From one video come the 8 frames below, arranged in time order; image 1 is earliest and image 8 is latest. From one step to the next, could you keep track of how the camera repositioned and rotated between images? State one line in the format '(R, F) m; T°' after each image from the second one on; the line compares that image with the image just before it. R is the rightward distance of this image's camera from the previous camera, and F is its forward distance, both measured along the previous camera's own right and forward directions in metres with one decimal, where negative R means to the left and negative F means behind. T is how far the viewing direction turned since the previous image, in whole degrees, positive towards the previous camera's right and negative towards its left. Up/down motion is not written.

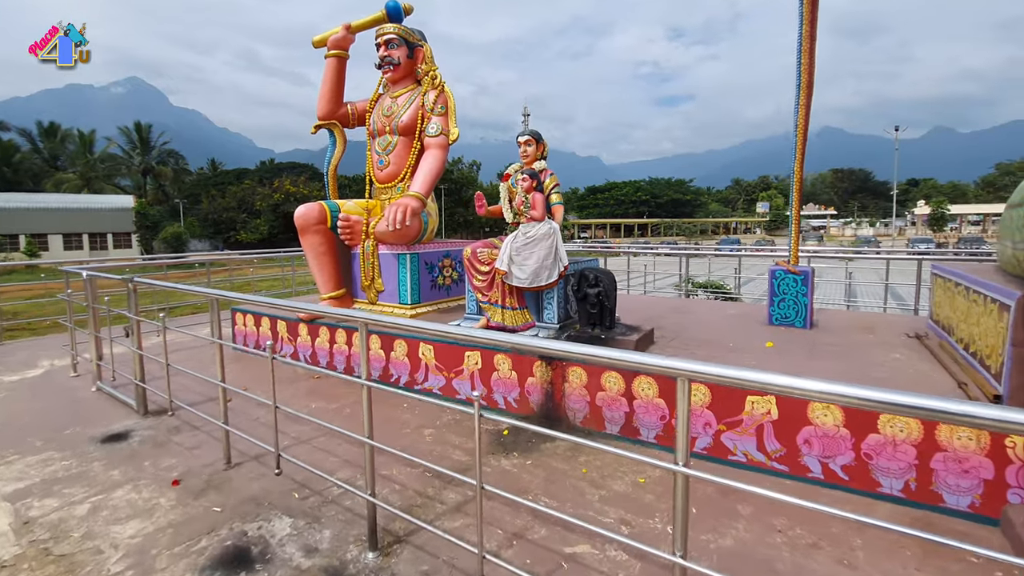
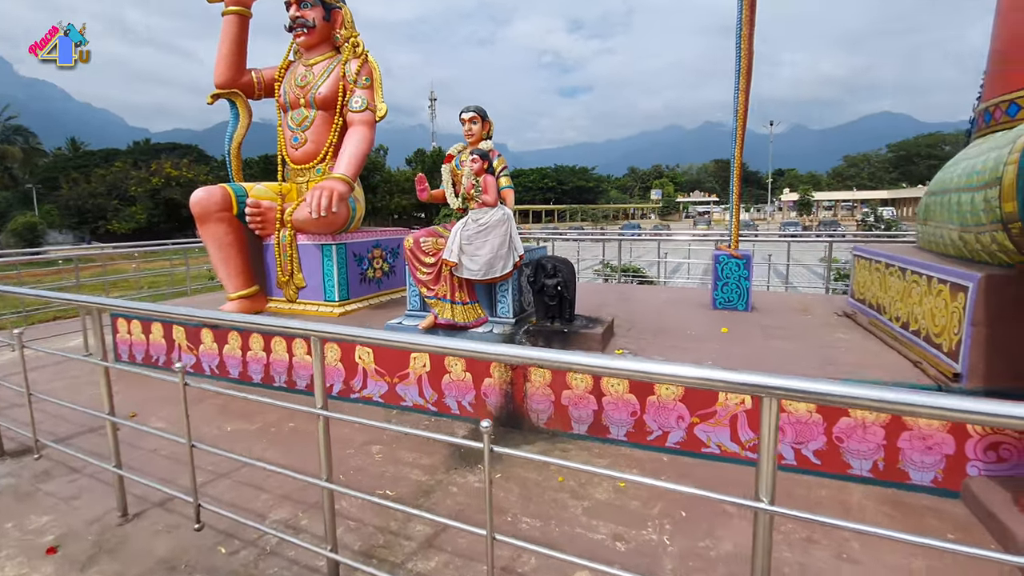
(-0.3, +0.4) m; +10°
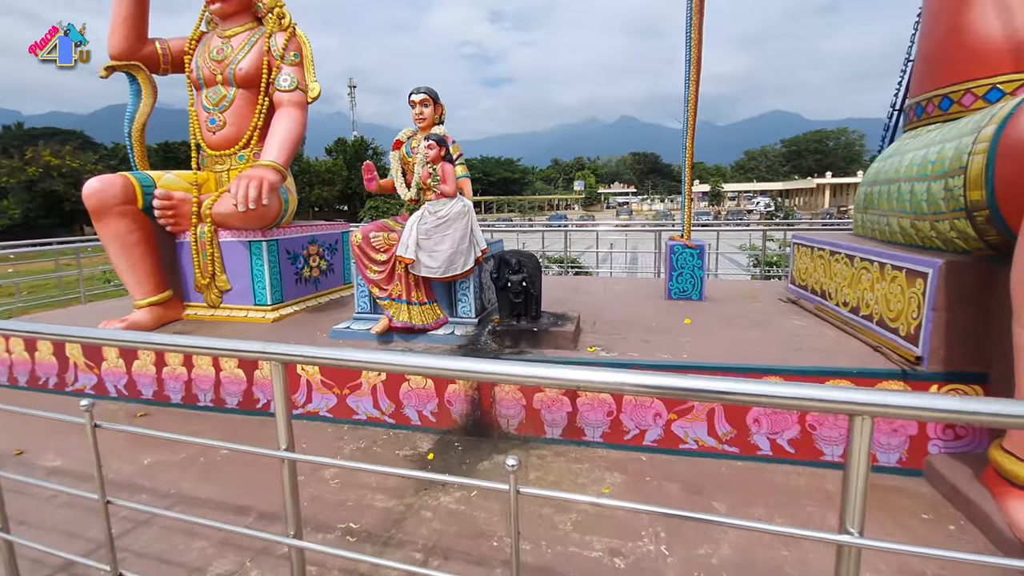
(-0.2, +0.3) m; +8°
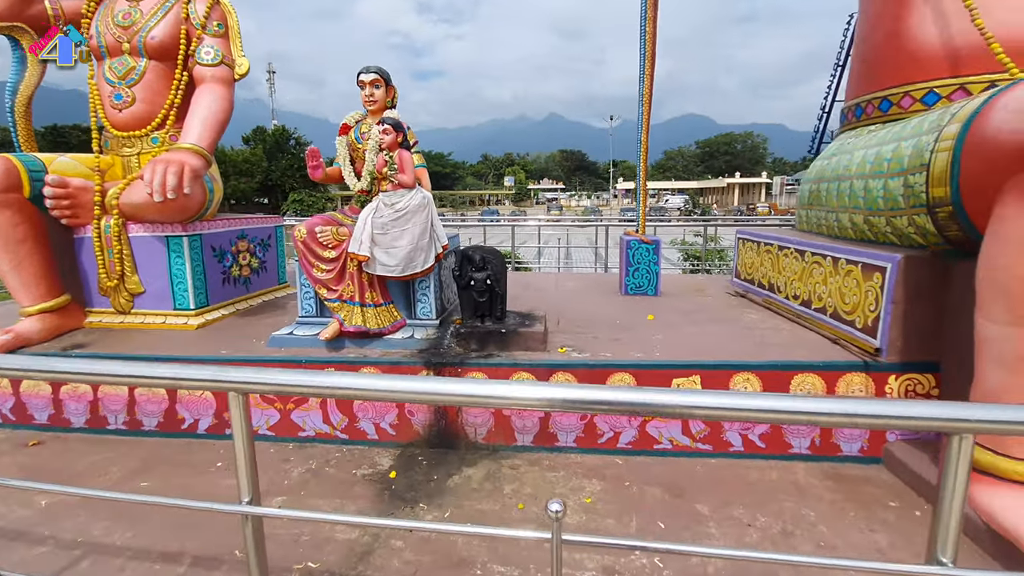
(-0.2, +0.2) m; +8°
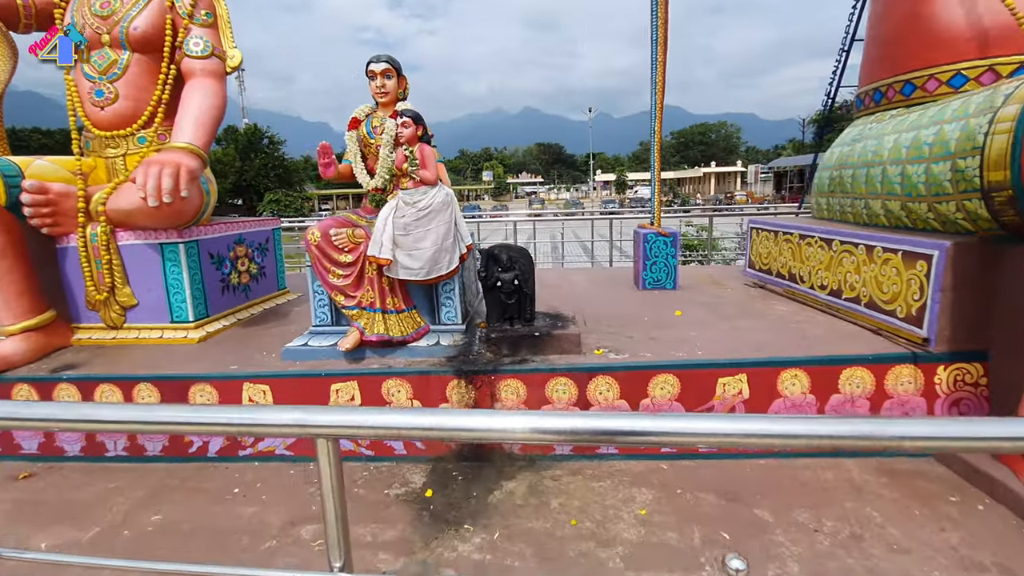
(-0.3, +0.2) m; +2°
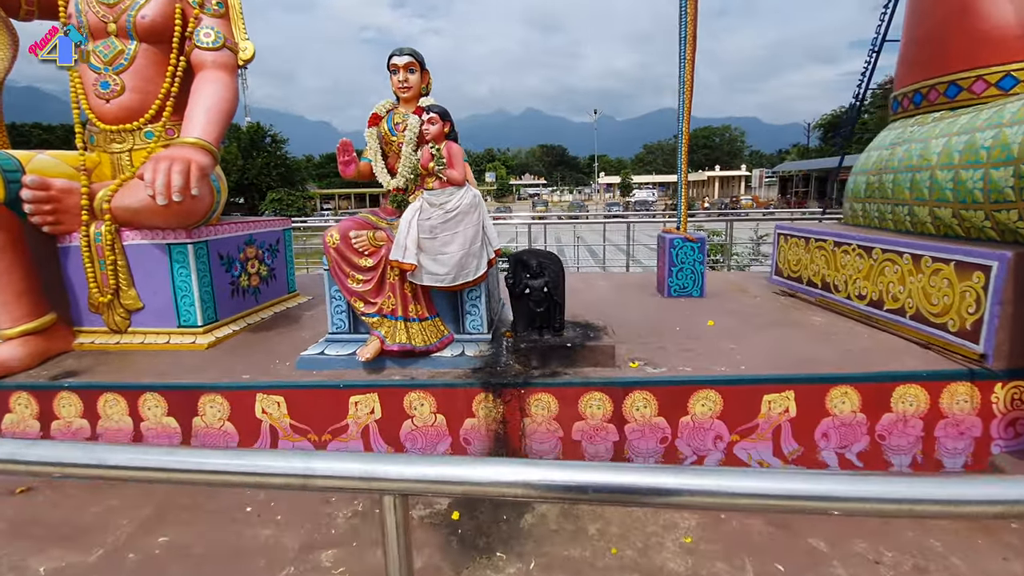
(-0.2, +0.2) m; 0°
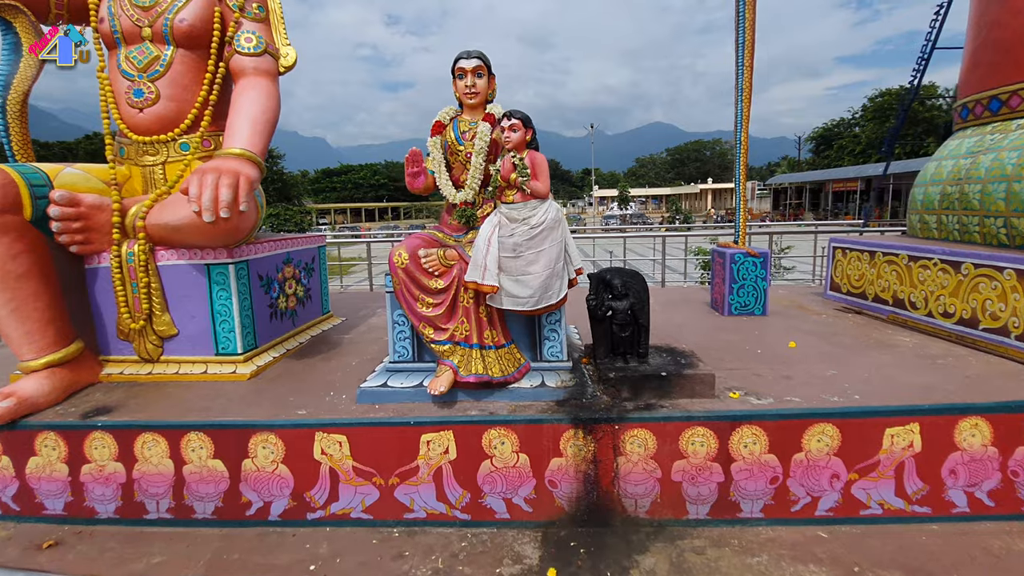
(-0.5, +0.3) m; +1°
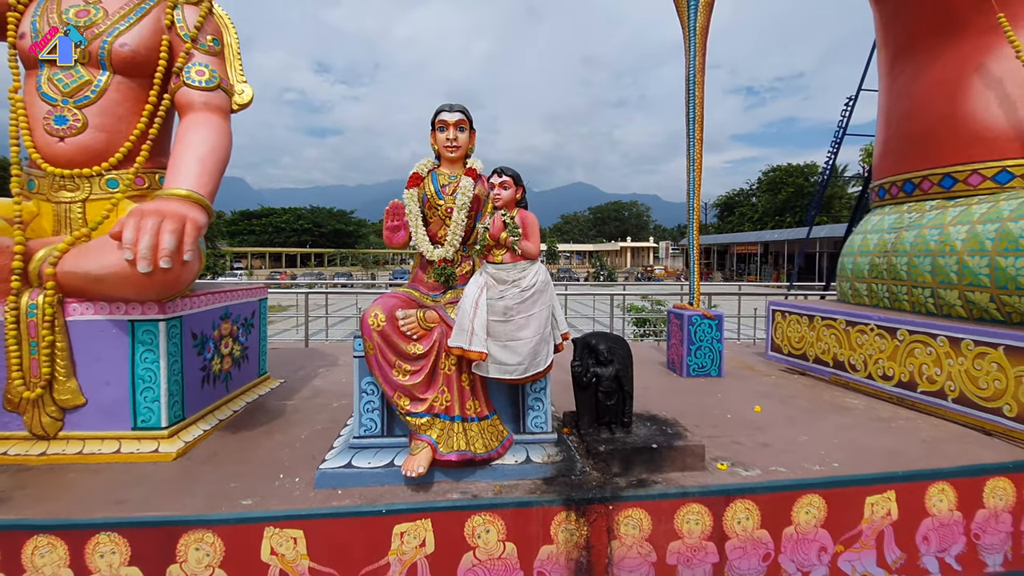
(-0.3, +0.2) m; +8°
